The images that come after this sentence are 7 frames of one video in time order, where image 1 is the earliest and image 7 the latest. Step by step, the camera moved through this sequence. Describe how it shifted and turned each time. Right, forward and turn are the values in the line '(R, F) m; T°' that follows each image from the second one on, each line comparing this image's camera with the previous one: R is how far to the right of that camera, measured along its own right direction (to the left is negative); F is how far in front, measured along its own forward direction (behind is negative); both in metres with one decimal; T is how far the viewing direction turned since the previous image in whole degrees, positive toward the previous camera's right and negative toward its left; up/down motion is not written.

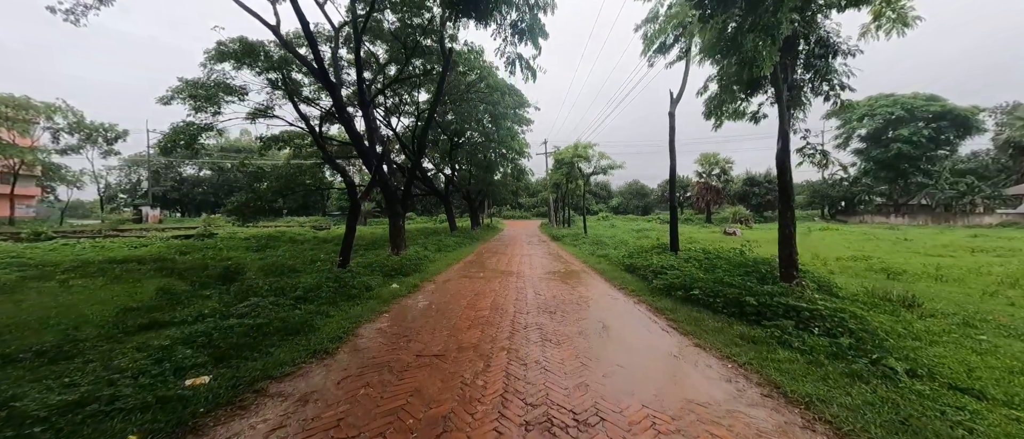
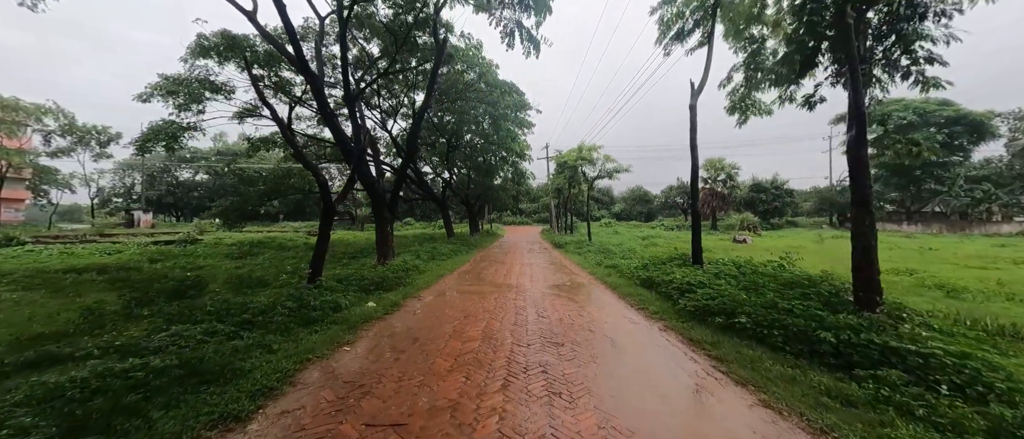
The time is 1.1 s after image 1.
(0.0, +1.1) m; 0°
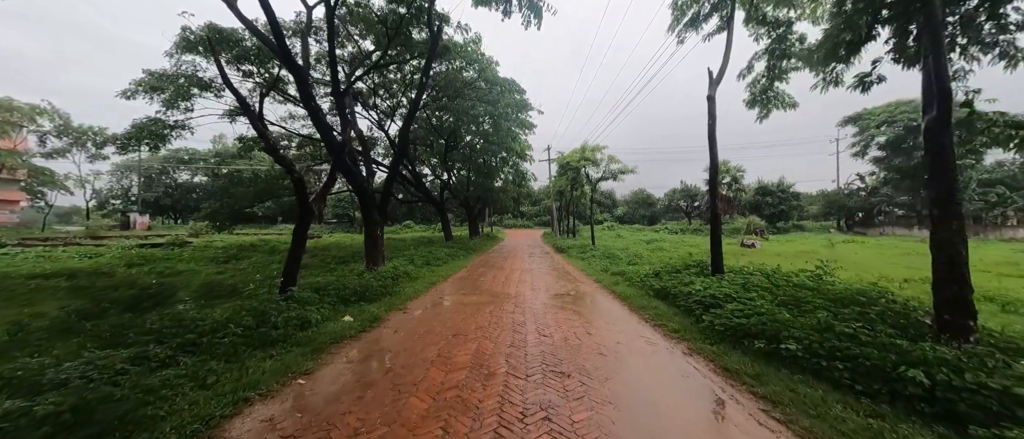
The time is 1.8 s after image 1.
(+0.1, +0.7) m; 0°
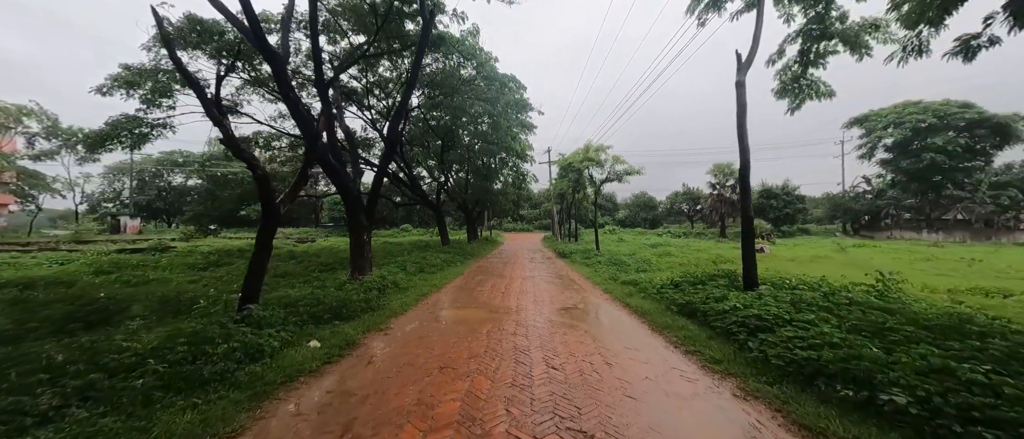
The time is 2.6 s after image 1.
(0.0, +0.9) m; 0°
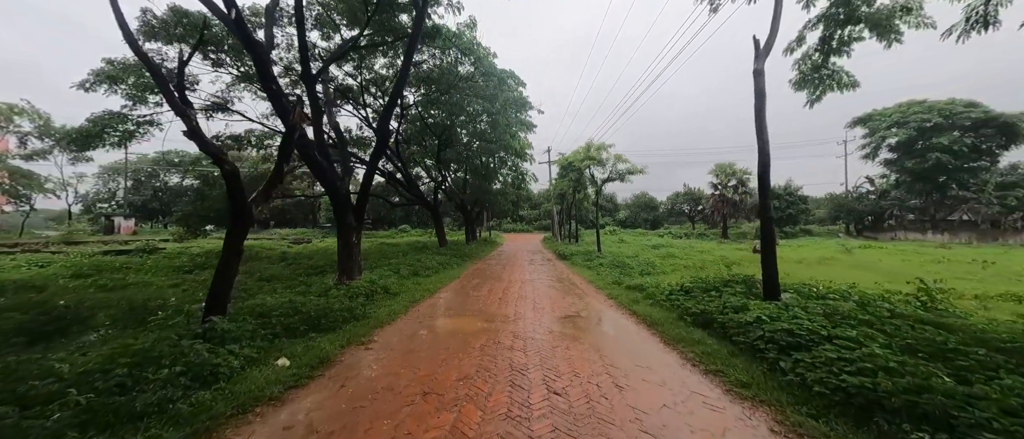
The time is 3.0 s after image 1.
(0.0, +0.5) m; 0°
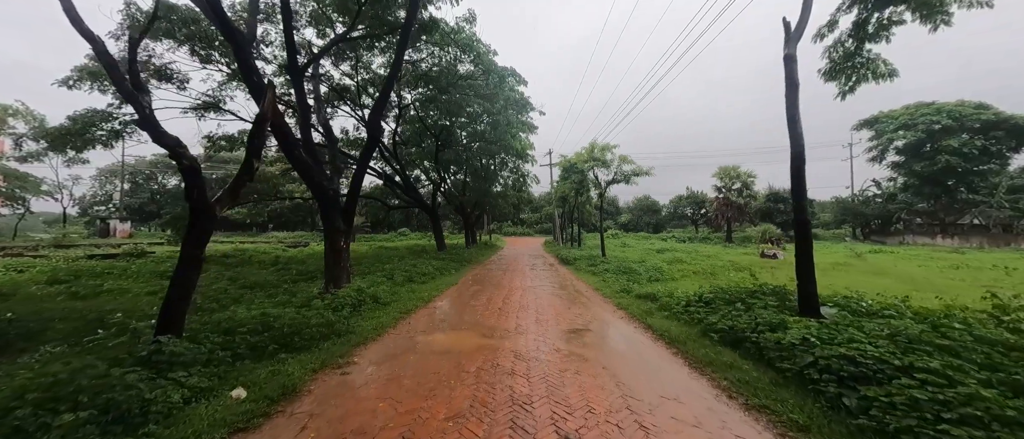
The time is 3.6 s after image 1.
(0.0, +0.6) m; 0°
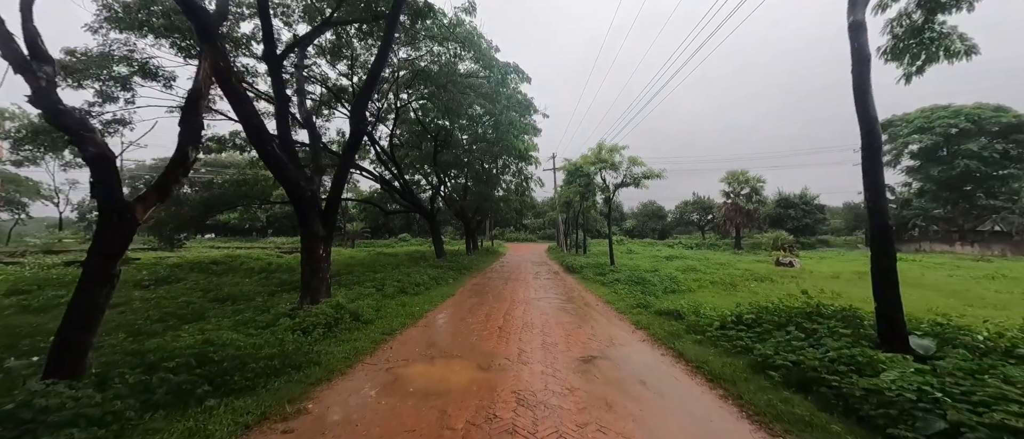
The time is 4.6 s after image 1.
(0.0, +0.9) m; 0°
